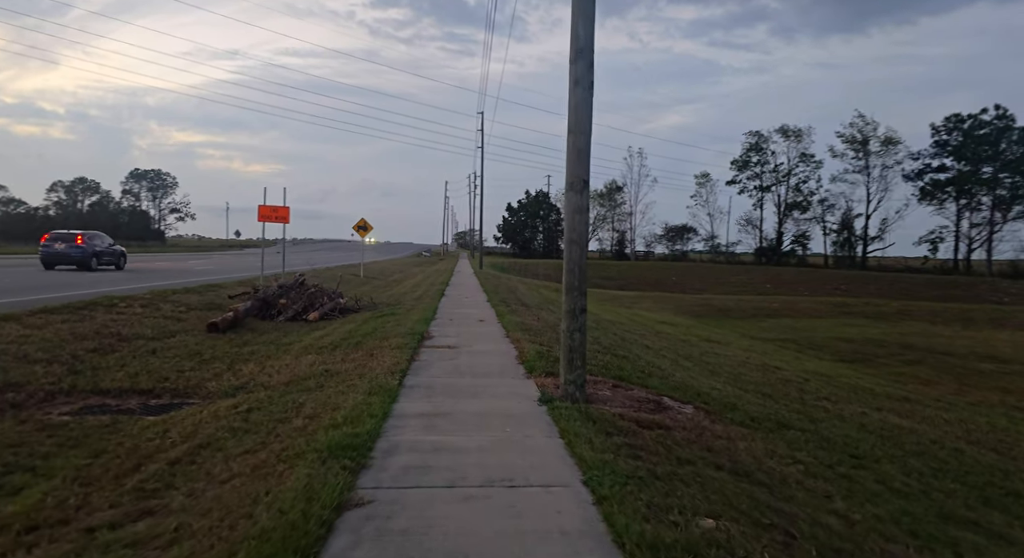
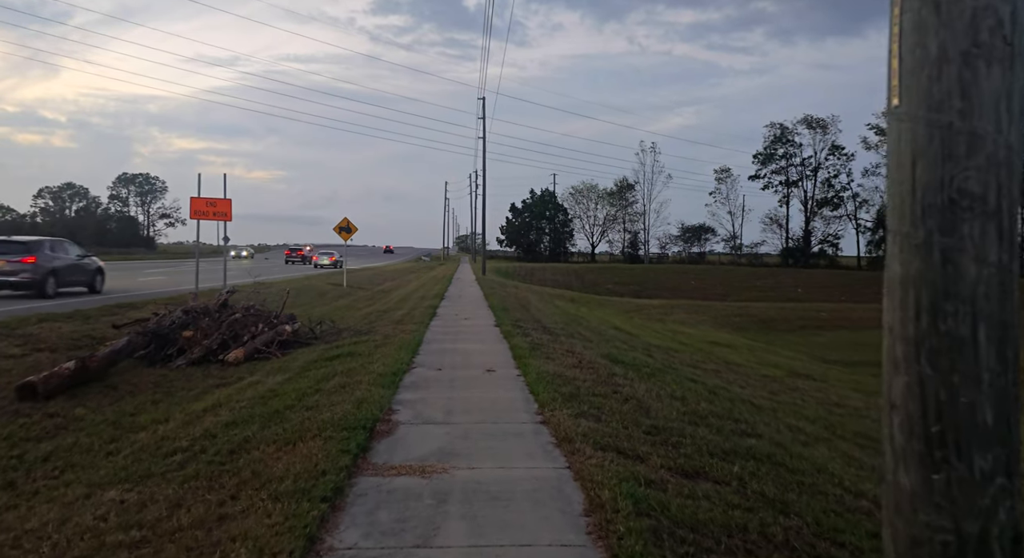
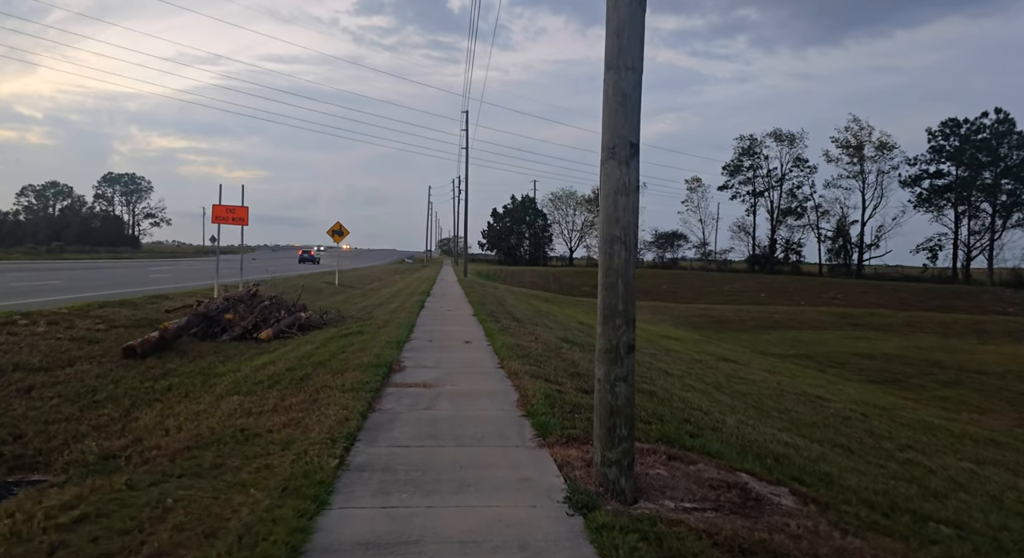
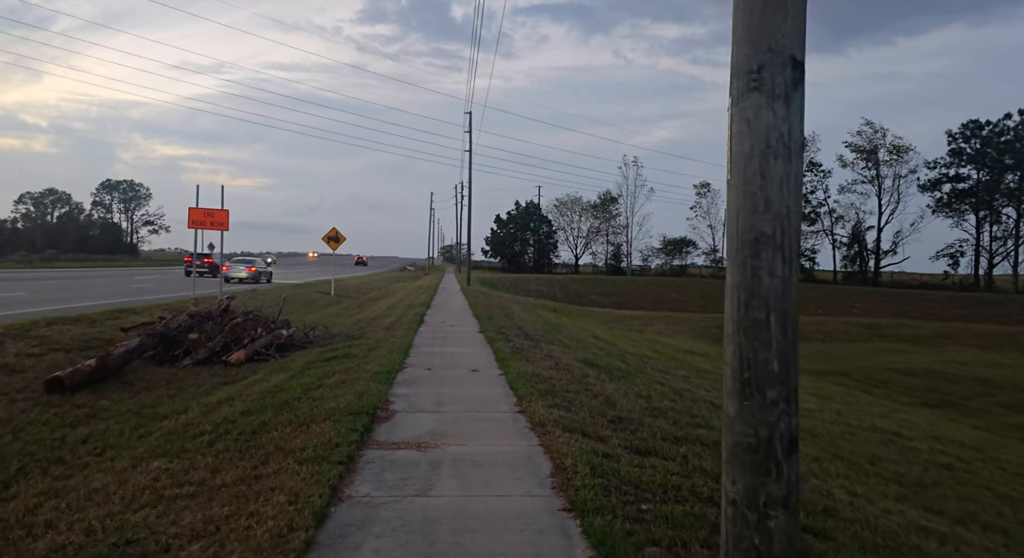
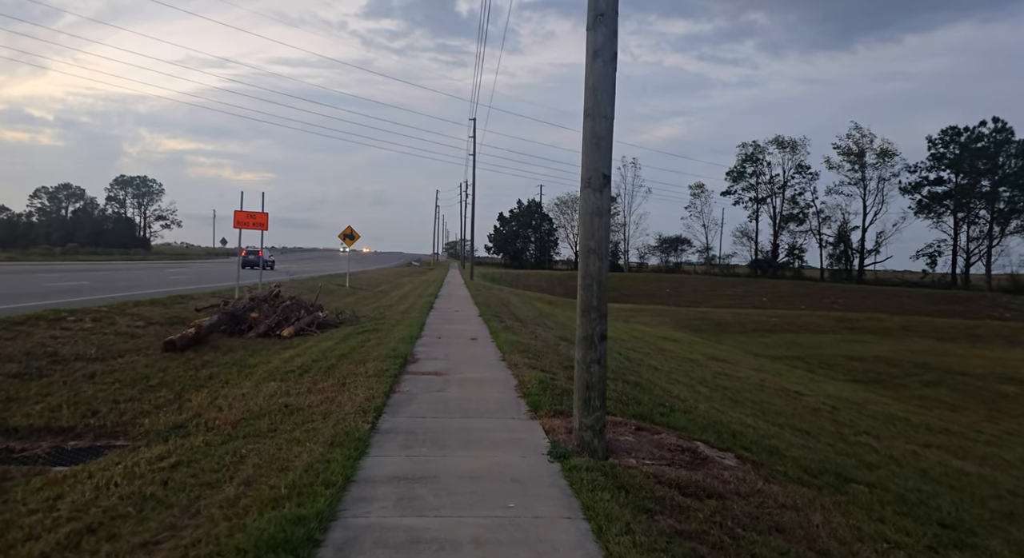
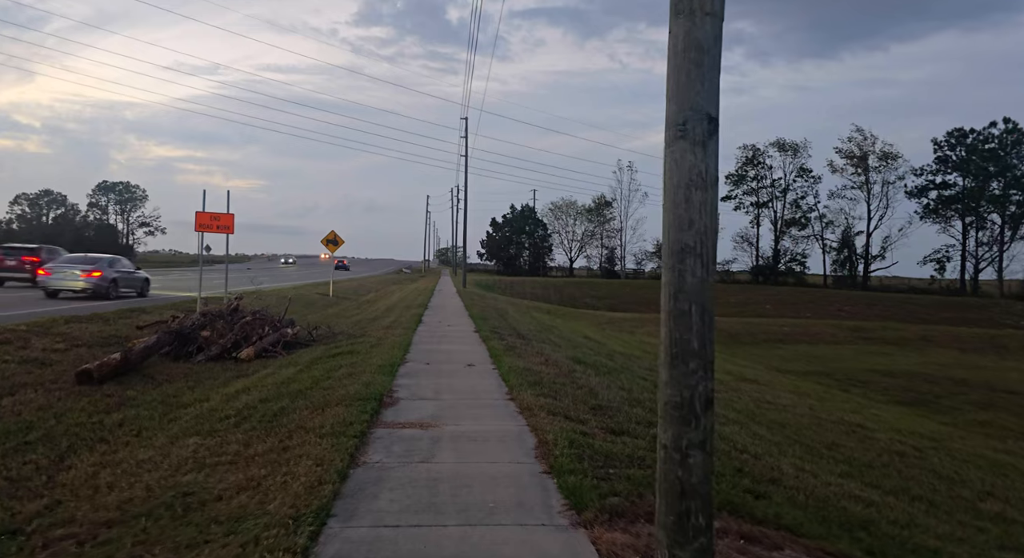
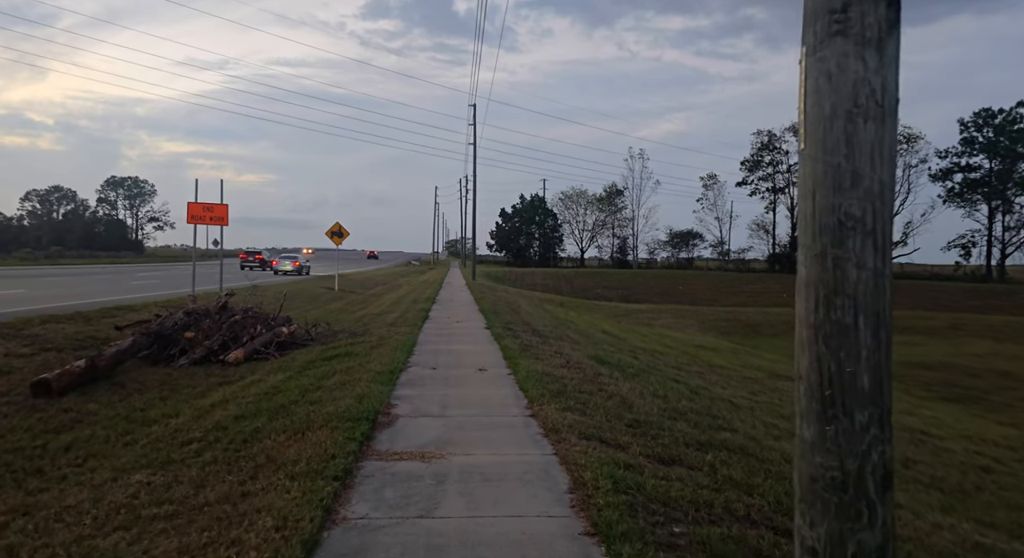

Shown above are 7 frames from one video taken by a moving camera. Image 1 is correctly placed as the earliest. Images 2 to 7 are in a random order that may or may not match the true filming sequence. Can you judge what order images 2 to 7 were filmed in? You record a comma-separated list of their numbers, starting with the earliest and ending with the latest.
5, 3, 6, 4, 7, 2
